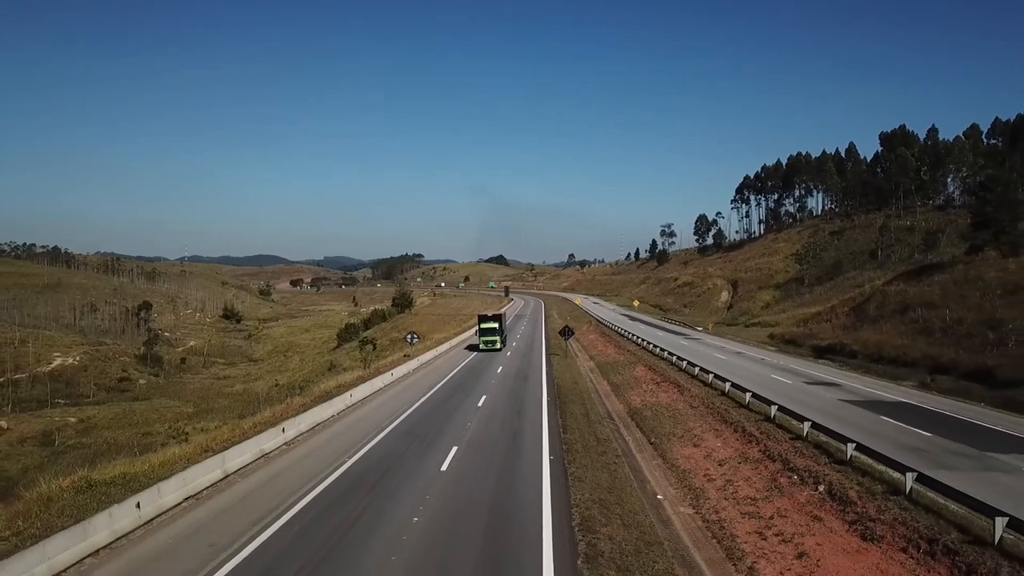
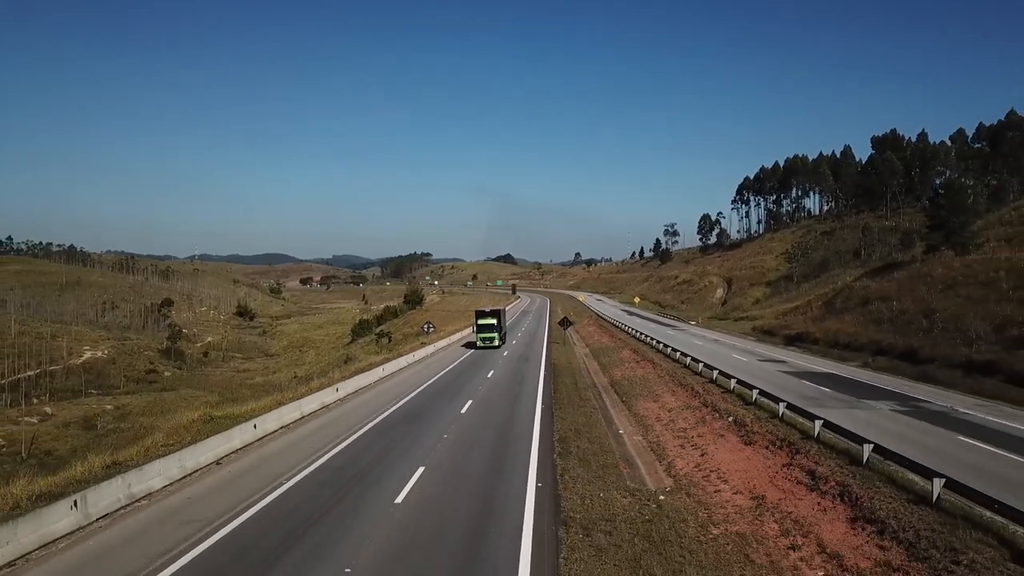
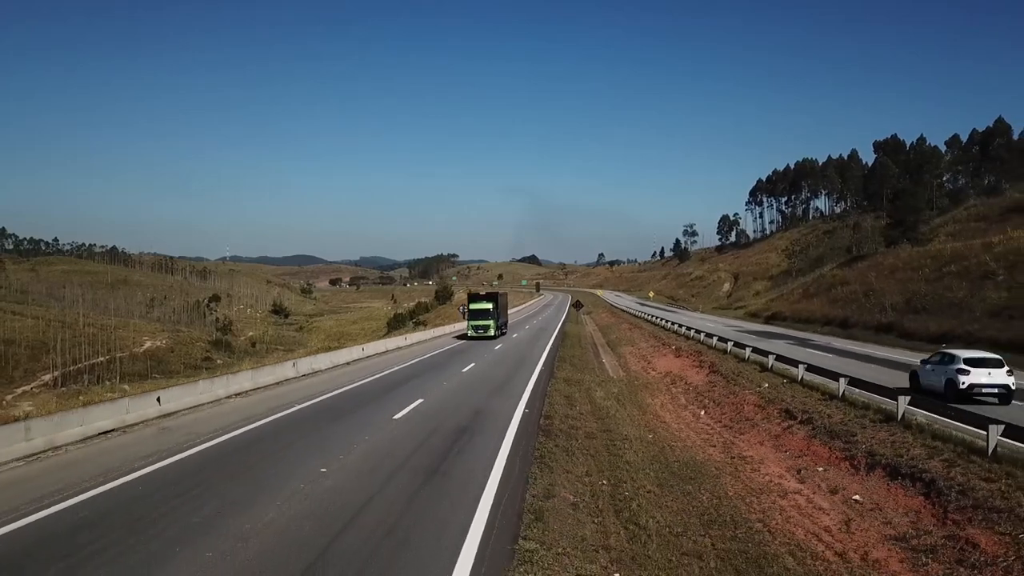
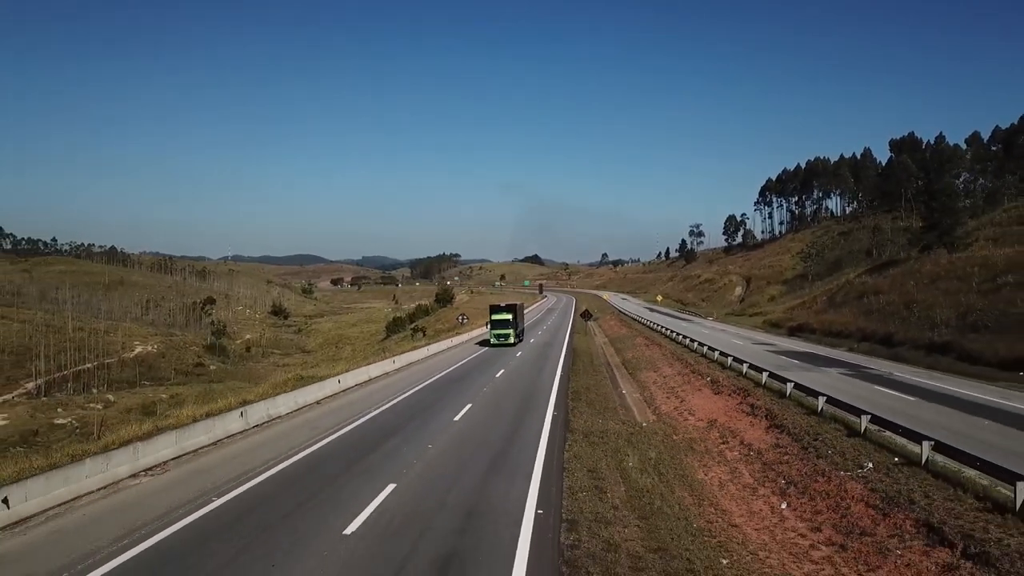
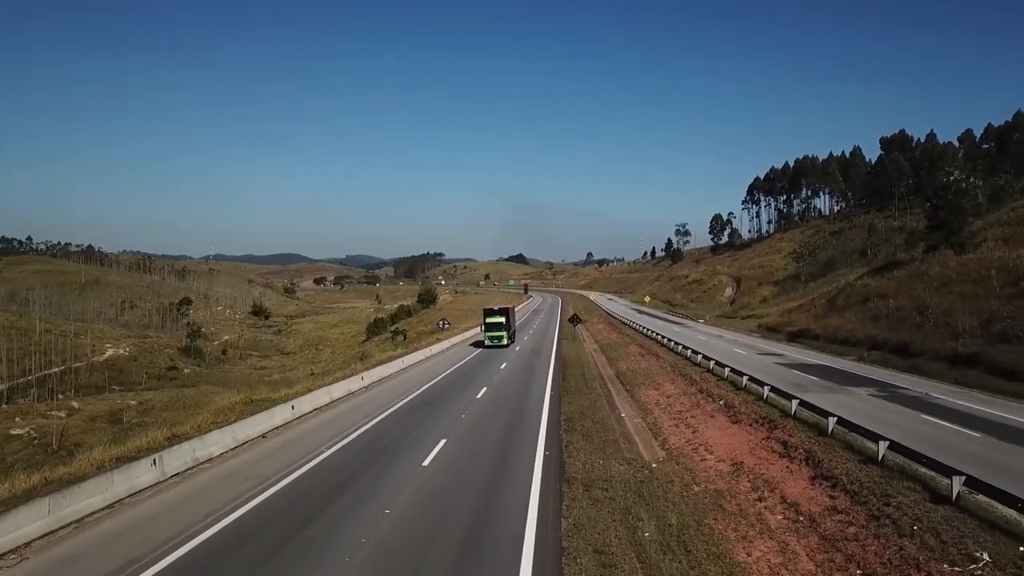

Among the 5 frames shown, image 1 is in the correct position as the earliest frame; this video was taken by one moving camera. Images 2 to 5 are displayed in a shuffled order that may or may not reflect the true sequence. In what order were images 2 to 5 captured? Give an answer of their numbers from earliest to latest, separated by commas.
2, 5, 4, 3
